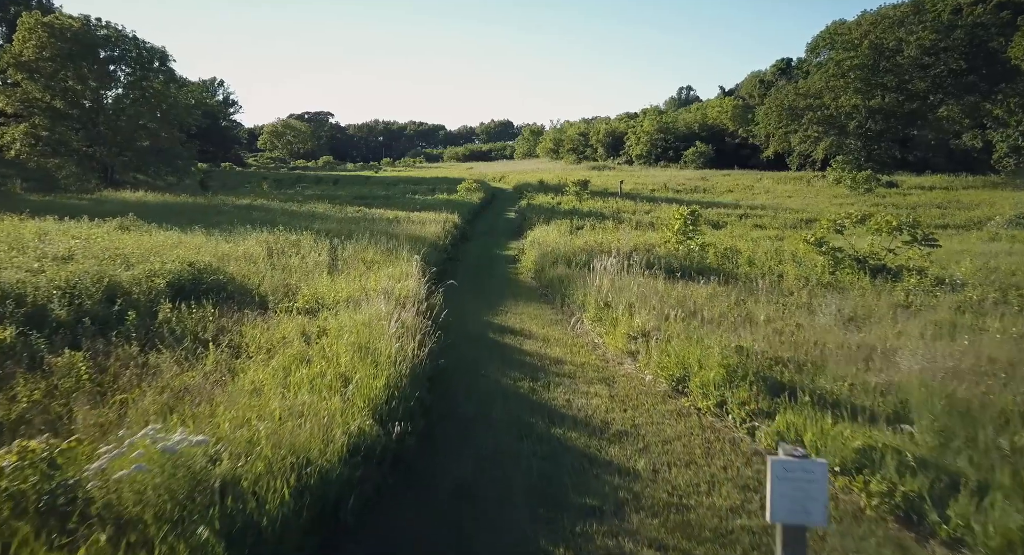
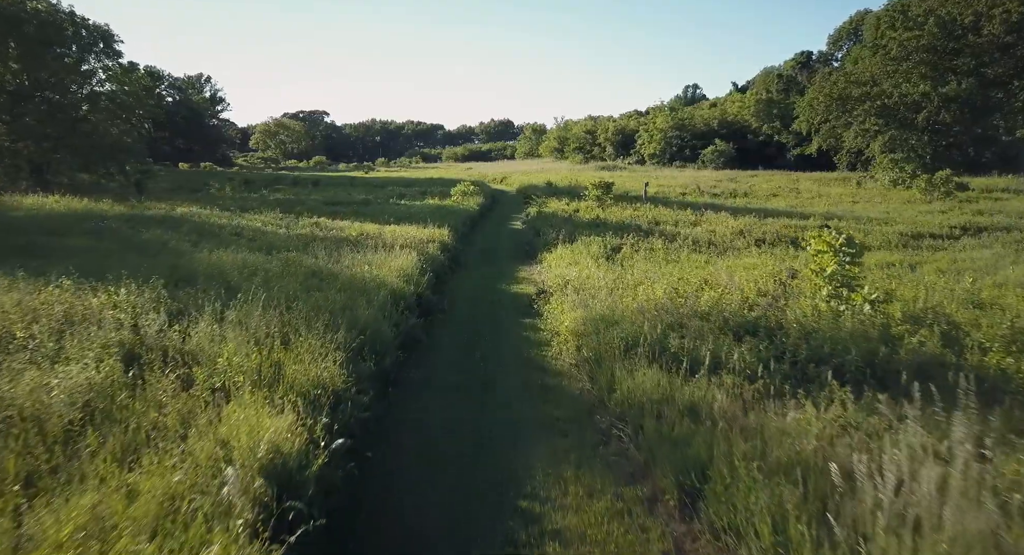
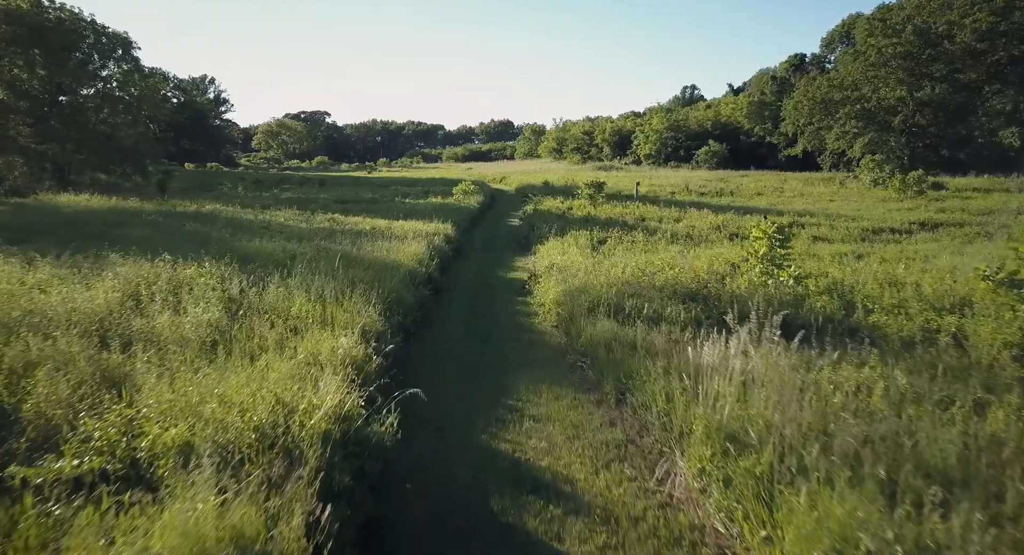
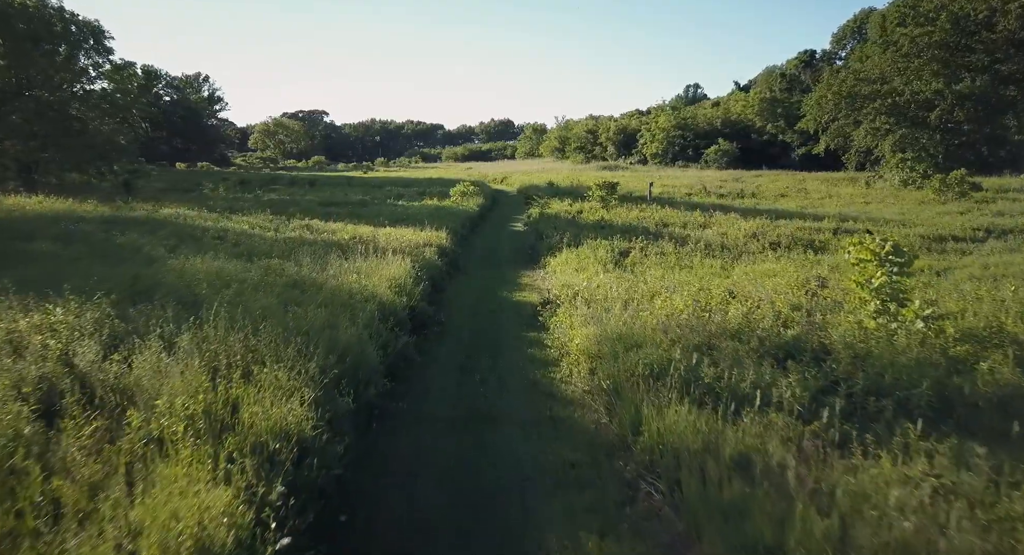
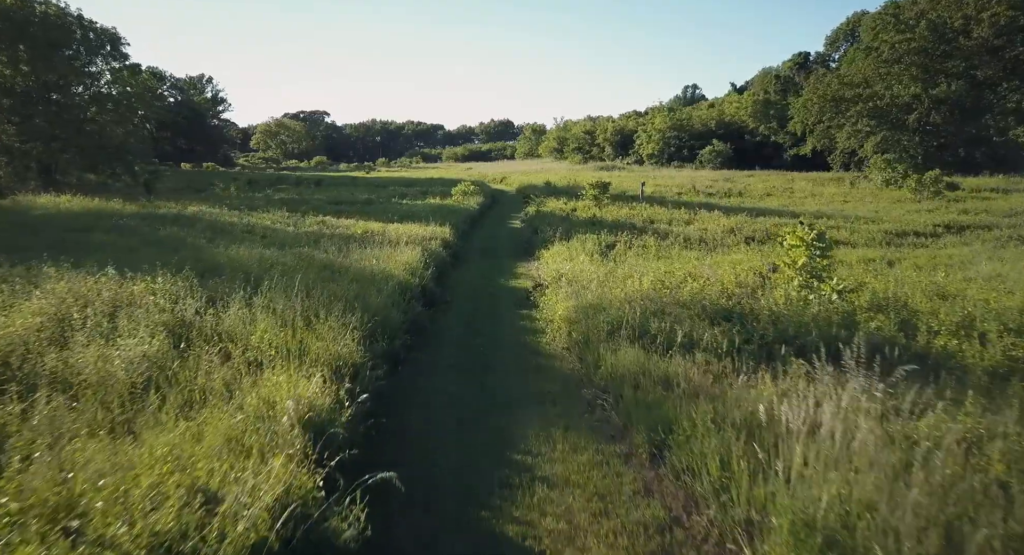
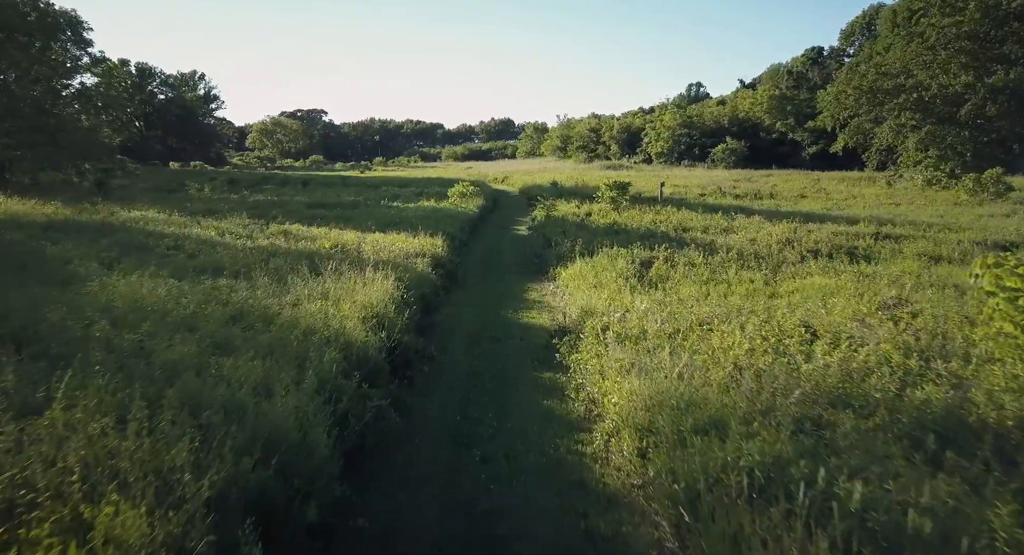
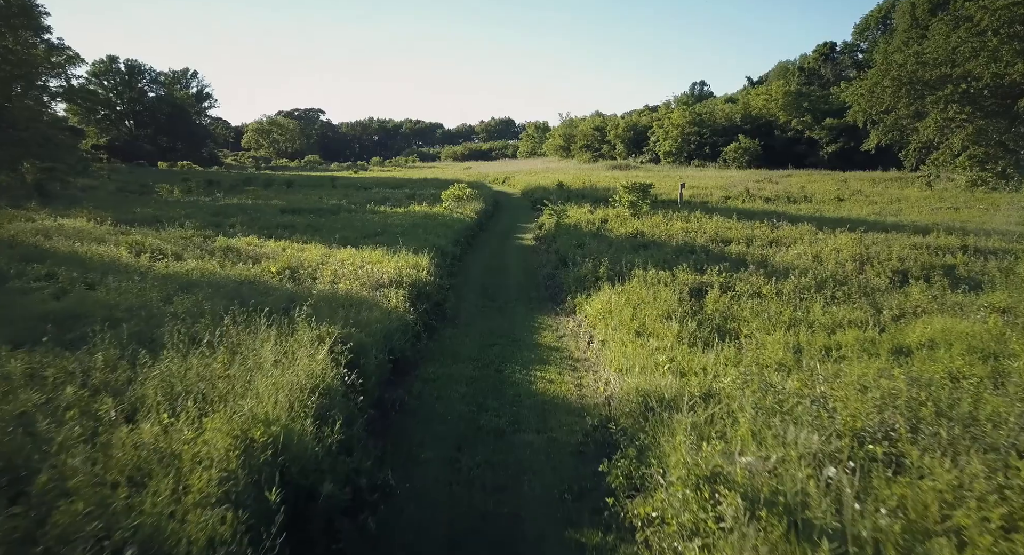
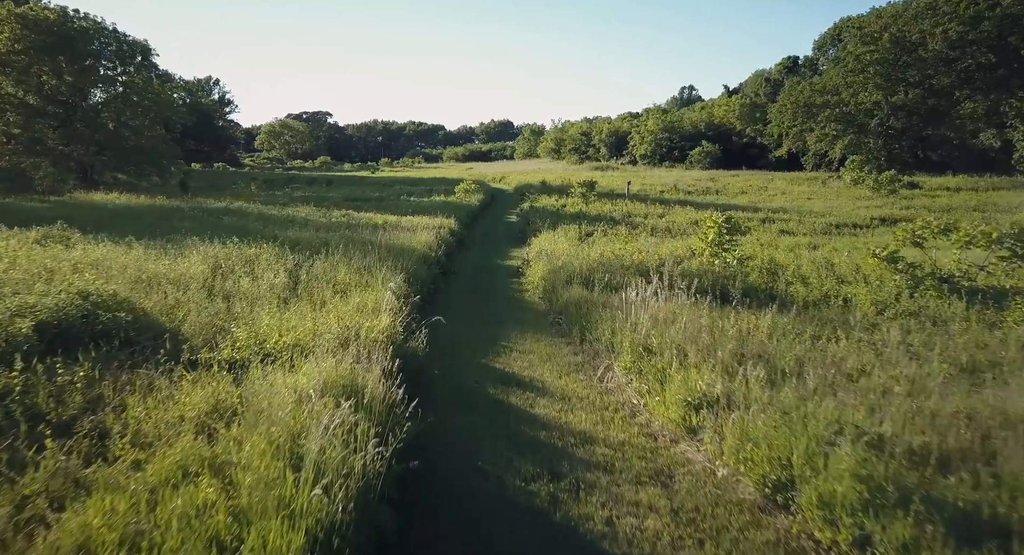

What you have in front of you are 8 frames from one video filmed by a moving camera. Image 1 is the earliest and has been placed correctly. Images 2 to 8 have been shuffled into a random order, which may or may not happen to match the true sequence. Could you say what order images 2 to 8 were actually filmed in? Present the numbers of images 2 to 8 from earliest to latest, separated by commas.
8, 3, 5, 2, 4, 6, 7
